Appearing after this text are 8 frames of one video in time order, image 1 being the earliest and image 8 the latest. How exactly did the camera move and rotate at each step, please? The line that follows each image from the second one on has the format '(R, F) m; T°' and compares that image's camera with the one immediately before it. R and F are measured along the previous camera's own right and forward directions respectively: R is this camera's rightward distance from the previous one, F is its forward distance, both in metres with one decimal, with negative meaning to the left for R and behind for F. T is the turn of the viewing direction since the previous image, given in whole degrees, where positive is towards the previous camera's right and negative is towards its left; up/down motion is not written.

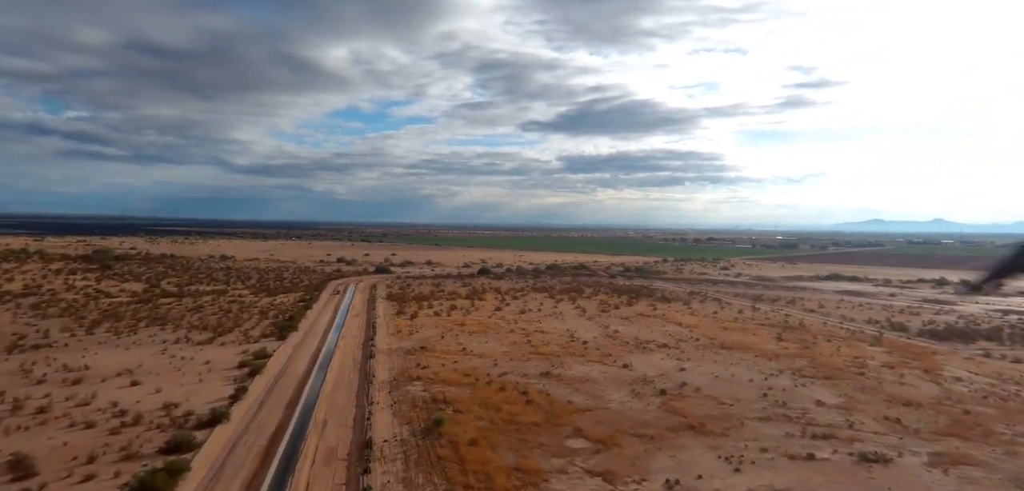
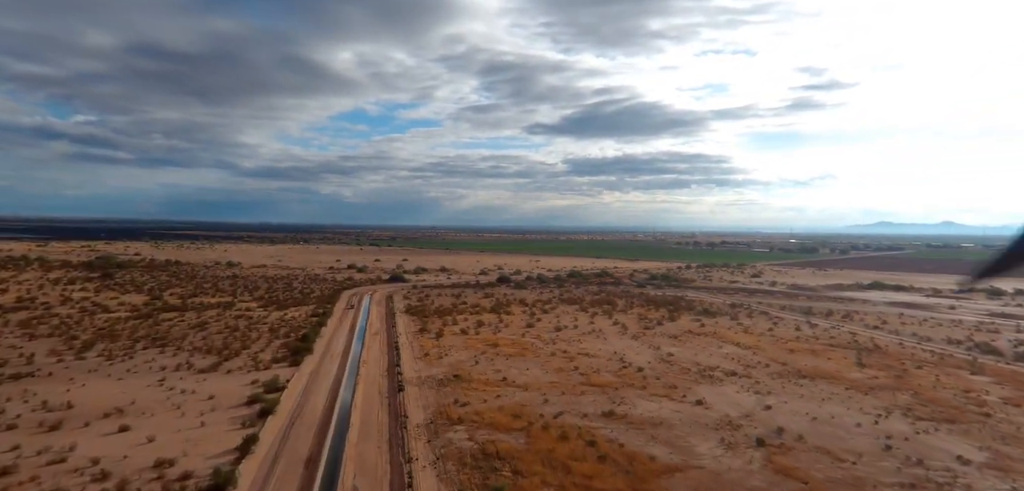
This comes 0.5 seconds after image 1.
(-1.2, +2.7) m; -1°
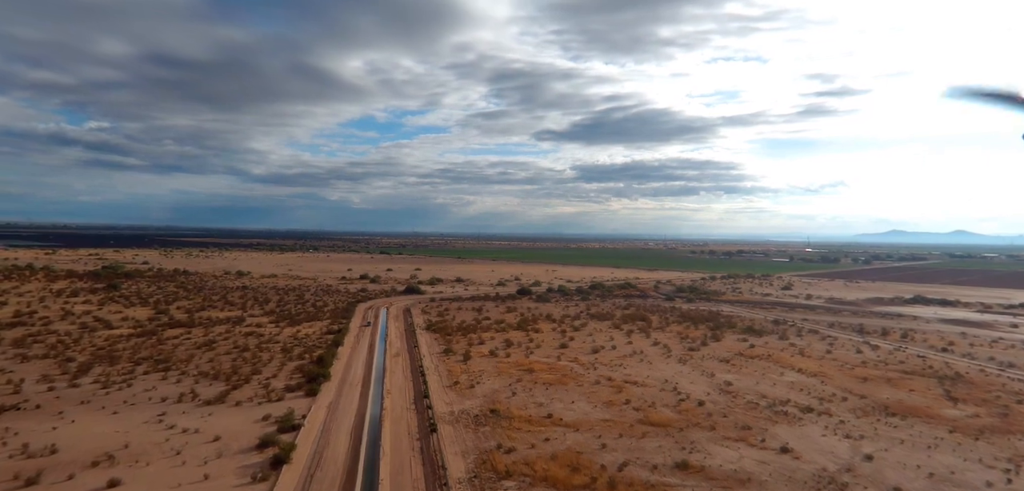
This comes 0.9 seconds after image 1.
(-1.0, +2.2) m; -1°
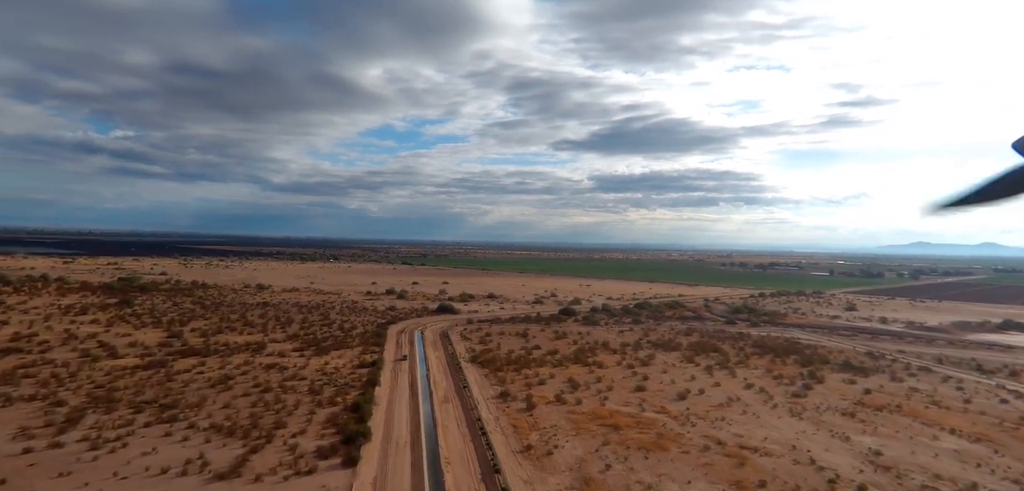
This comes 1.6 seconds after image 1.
(-1.8, +3.8) m; -2°
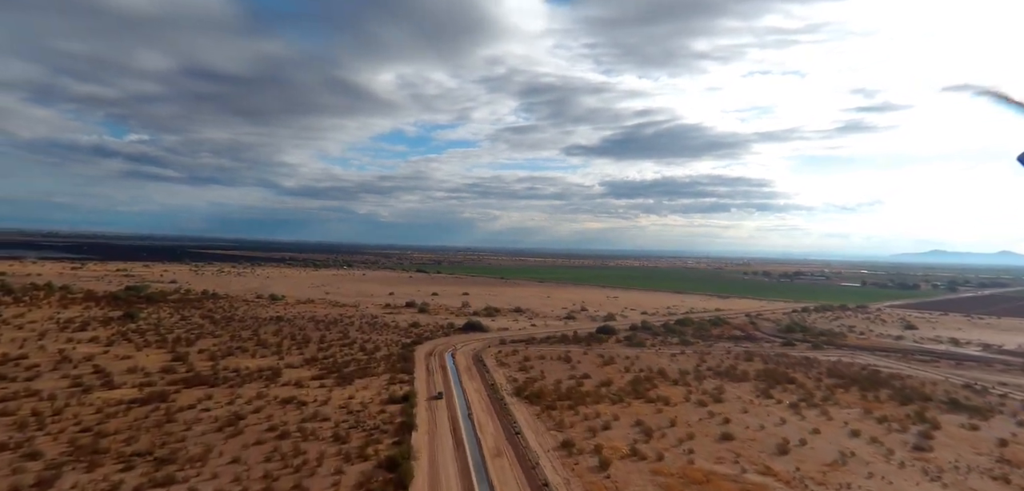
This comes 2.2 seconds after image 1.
(-1.6, +3.3) m; -1°
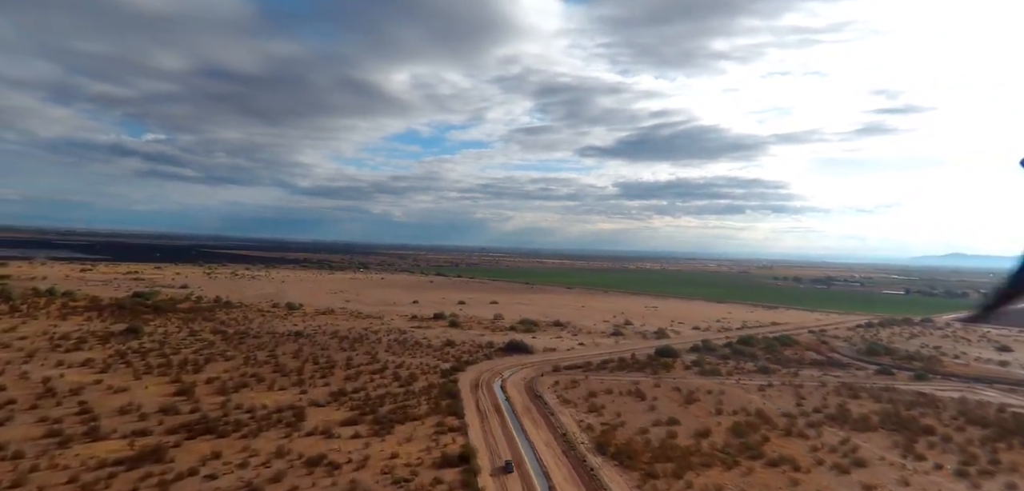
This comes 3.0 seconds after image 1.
(-2.1, +4.6) m; -1°
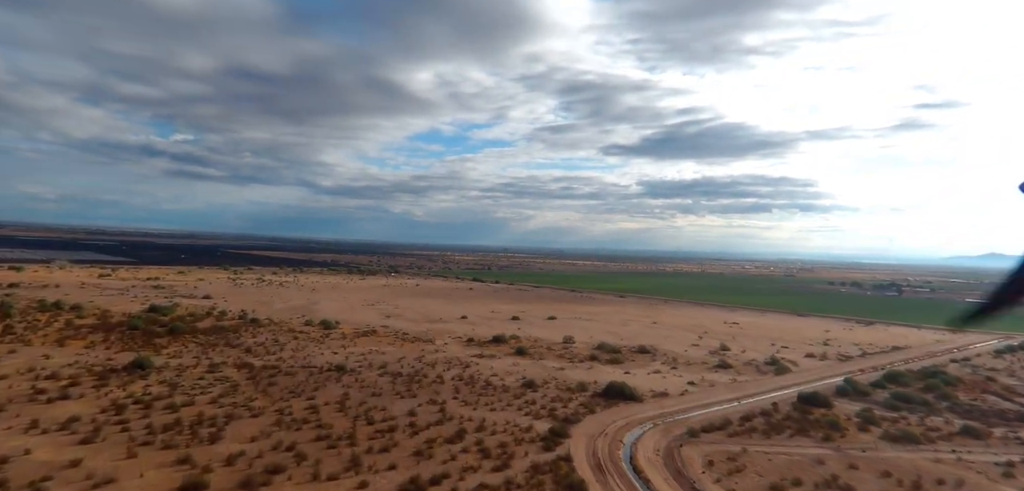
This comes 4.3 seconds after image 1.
(-3.6, +7.5) m; -2°
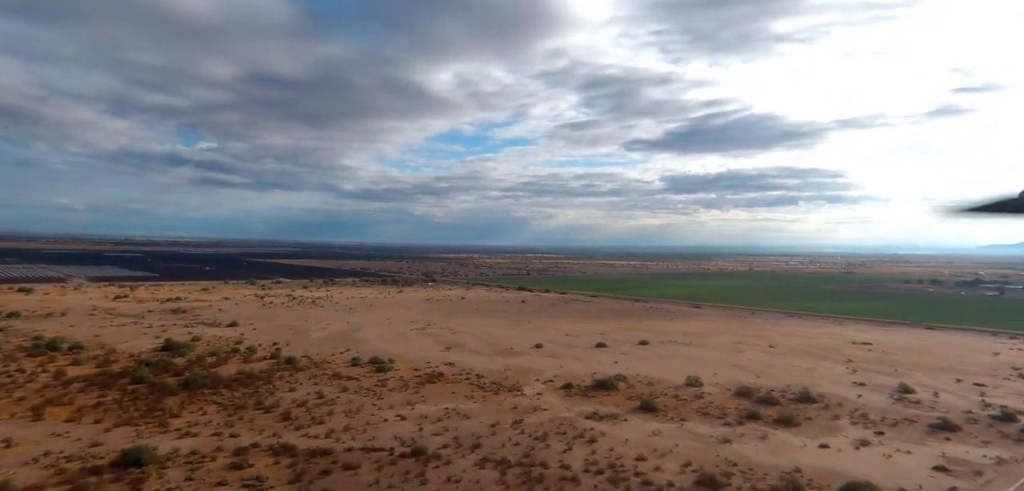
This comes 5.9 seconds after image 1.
(-4.5, +9.5) m; -2°
